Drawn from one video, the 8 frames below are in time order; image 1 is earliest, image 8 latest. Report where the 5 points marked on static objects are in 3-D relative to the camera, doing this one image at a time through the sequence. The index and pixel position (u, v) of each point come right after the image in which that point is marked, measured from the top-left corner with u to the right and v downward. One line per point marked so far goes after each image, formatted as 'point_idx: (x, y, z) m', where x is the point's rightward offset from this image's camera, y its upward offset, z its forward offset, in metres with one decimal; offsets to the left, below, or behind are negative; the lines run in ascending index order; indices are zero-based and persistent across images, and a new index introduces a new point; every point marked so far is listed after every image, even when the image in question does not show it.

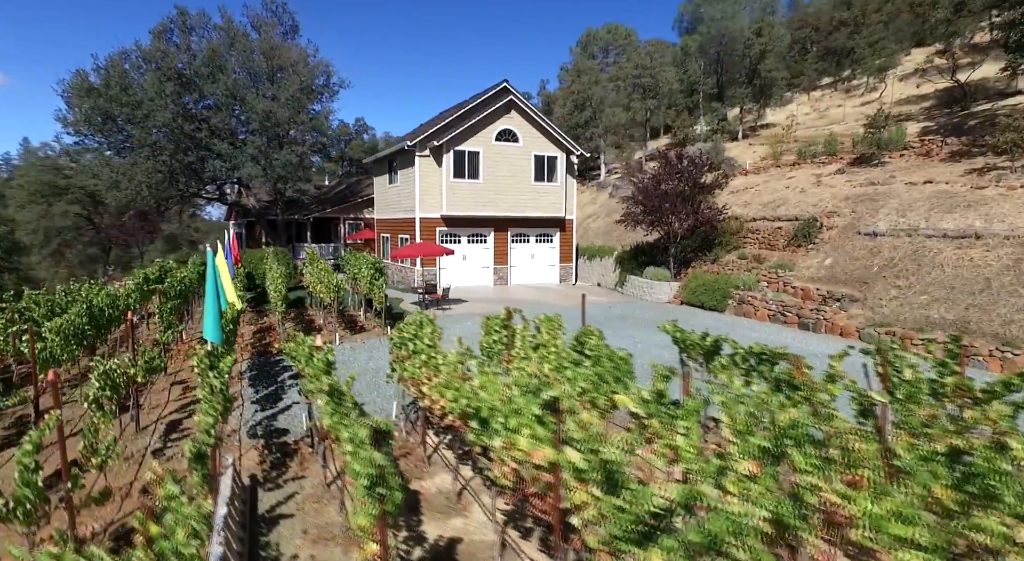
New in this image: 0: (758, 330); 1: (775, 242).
0: (+6.4, -1.3, +14.7) m
1: (+8.8, +1.3, +18.8) m
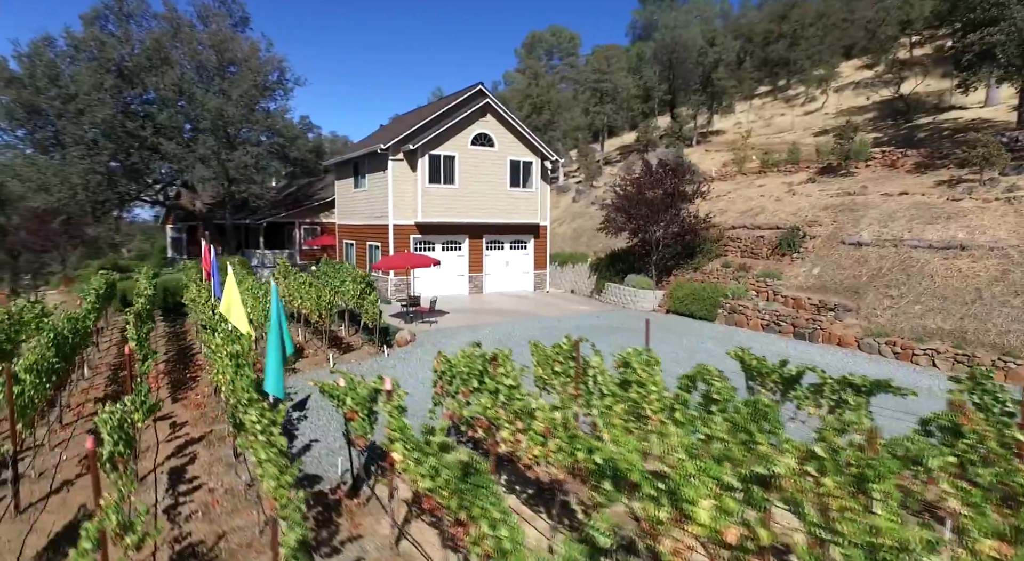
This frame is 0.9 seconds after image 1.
0: (+6.4, -1.6, +14.8) m
1: (+8.4, +1.0, +19.1) m
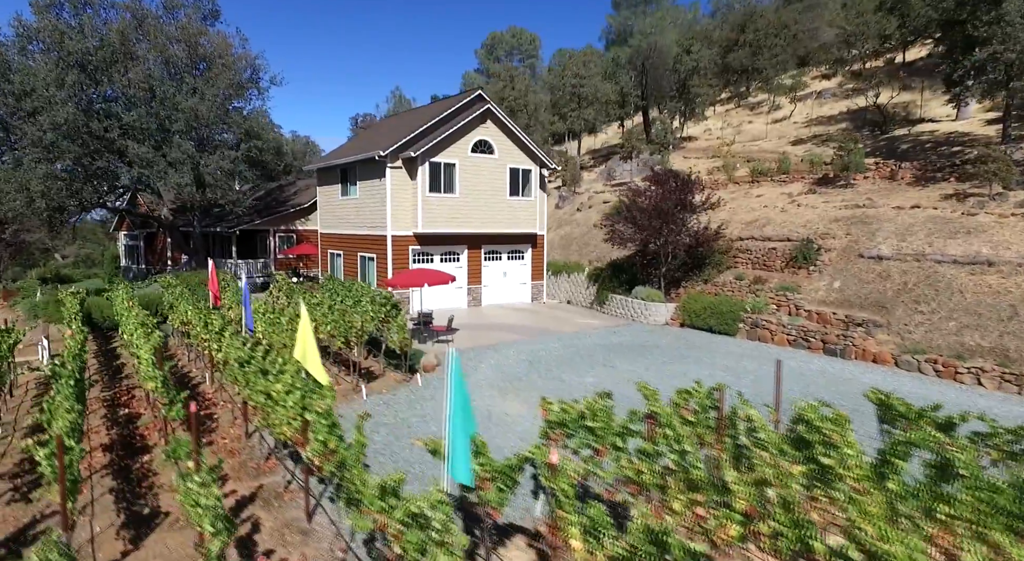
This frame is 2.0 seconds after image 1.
0: (+7.2, -2.0, +14.6) m
1: (+8.8, +0.6, +19.1) m
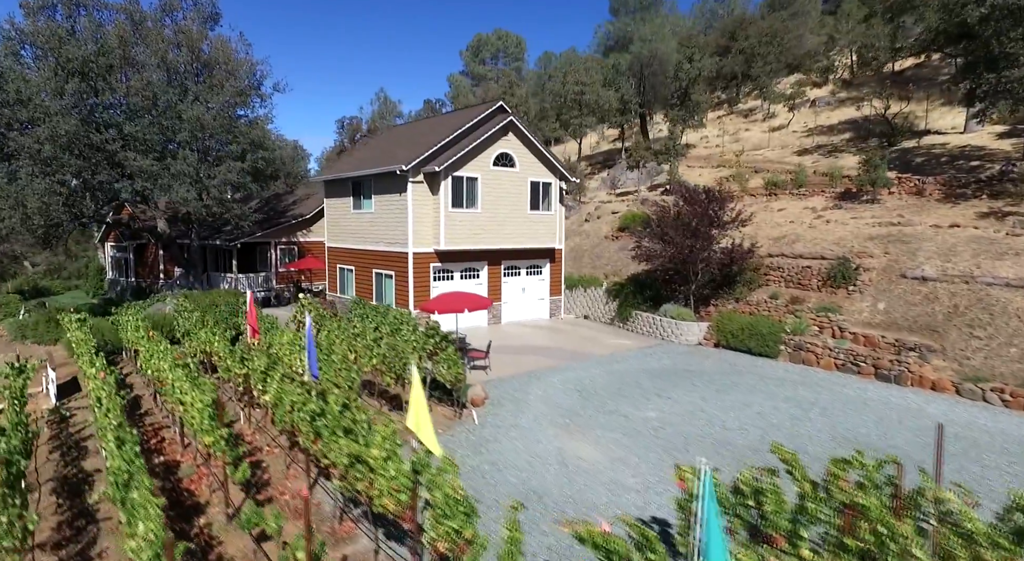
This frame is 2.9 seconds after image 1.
0: (+8.5, -2.7, +14.2) m
1: (+9.8, 0.0, +18.8) m
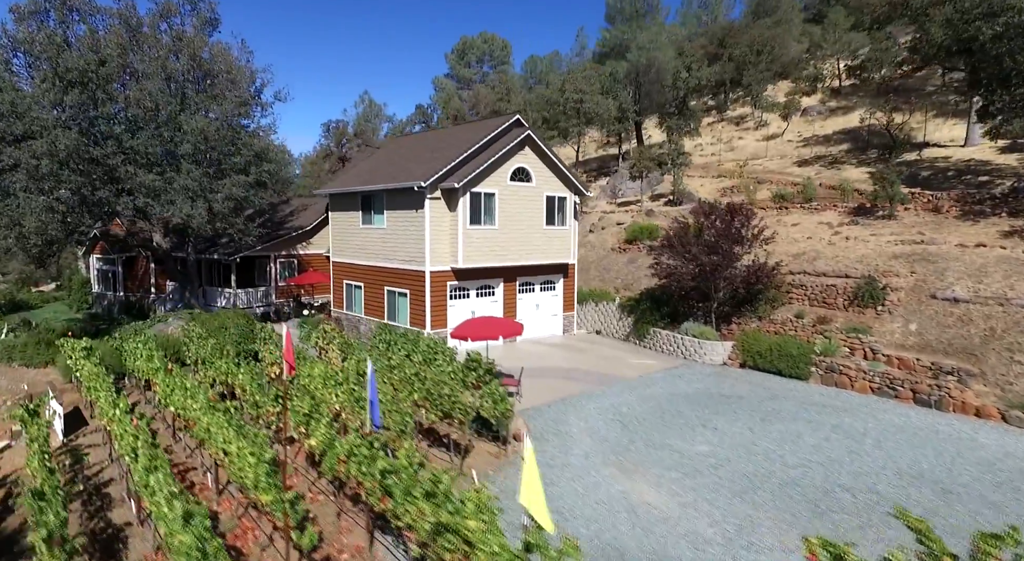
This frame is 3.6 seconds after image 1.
0: (+9.4, -3.3, +14.0) m
1: (+10.6, -0.6, +18.6) m
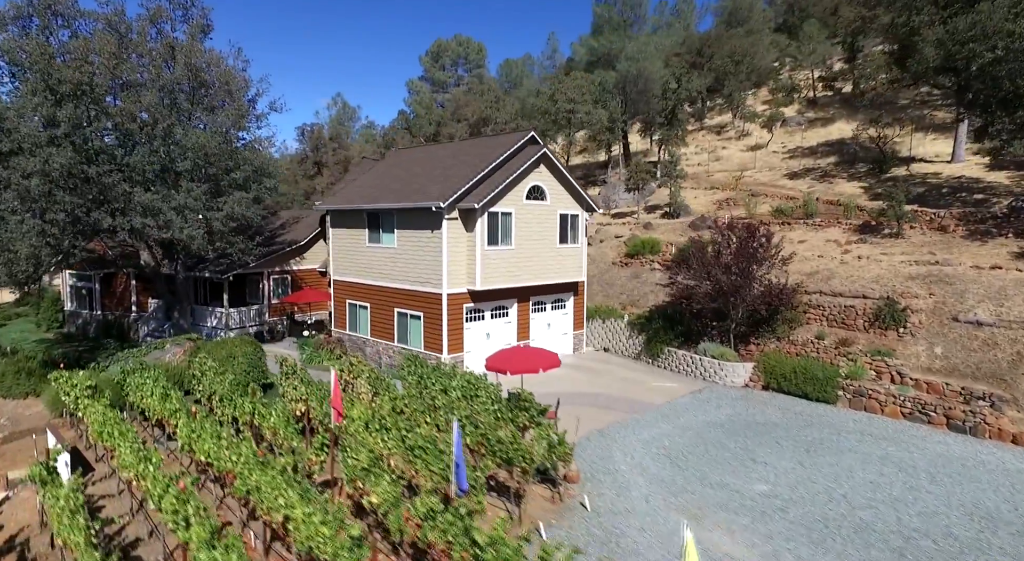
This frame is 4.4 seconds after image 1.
0: (+10.4, -4.0, +14.1) m
1: (+11.3, -1.3, +18.8) m
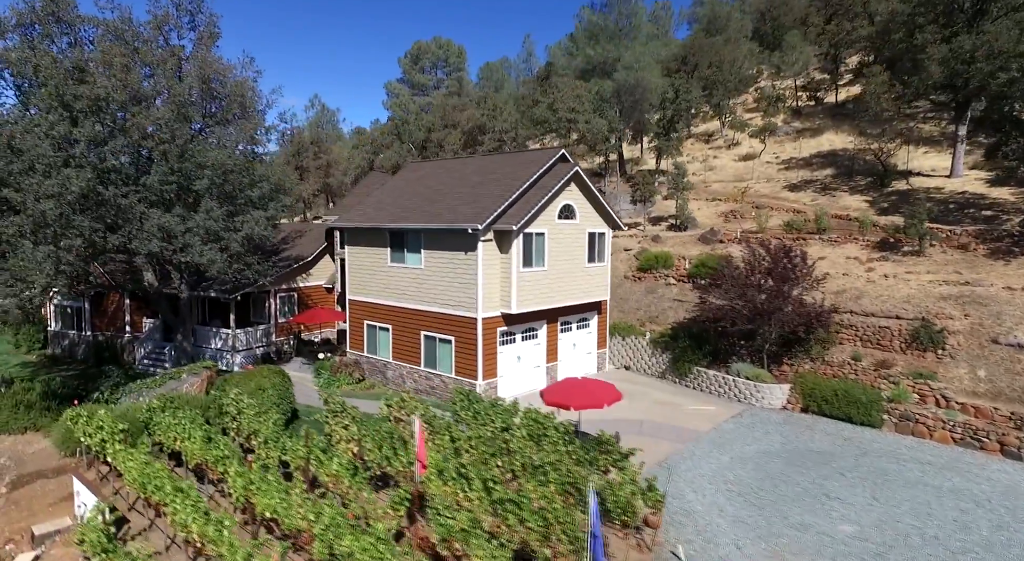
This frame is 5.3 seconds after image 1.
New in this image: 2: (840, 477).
0: (+11.9, -4.7, +14.1) m
1: (+12.5, -2.1, +18.8) m
2: (+8.0, -4.8, +13.7) m
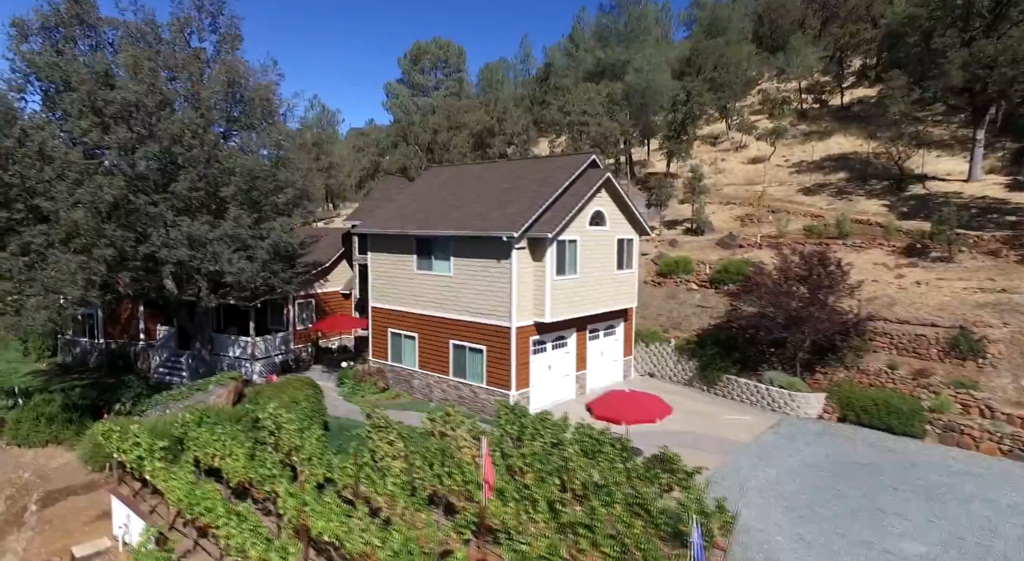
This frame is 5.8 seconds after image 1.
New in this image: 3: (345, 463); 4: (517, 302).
0: (+13.1, -4.9, +13.9) m
1: (+13.6, -2.3, +18.6) m
2: (+9.2, -5.1, +13.5) m
3: (-3.6, -3.9, +12.2) m
4: (+0.1, -0.7, +18.2) m
